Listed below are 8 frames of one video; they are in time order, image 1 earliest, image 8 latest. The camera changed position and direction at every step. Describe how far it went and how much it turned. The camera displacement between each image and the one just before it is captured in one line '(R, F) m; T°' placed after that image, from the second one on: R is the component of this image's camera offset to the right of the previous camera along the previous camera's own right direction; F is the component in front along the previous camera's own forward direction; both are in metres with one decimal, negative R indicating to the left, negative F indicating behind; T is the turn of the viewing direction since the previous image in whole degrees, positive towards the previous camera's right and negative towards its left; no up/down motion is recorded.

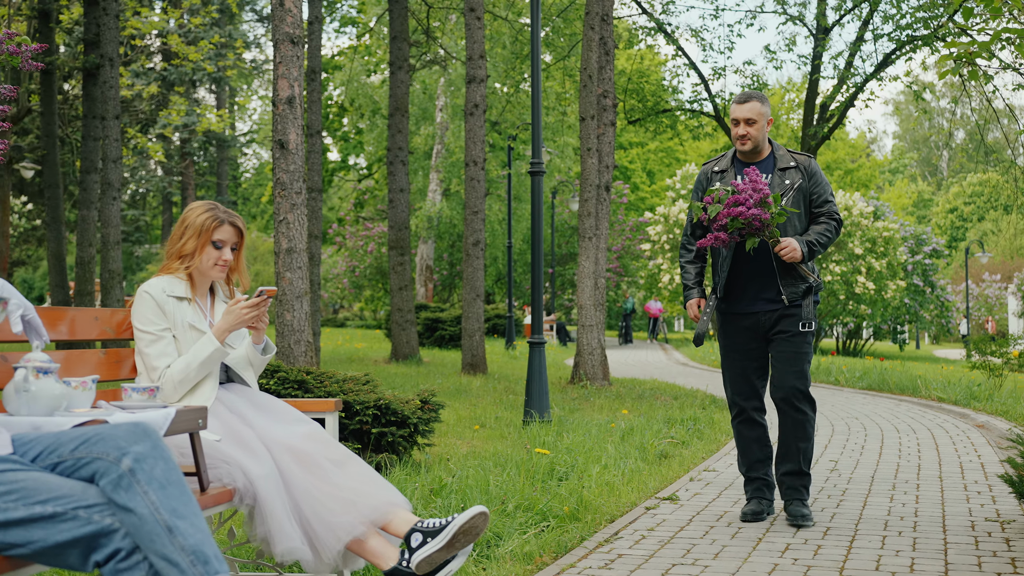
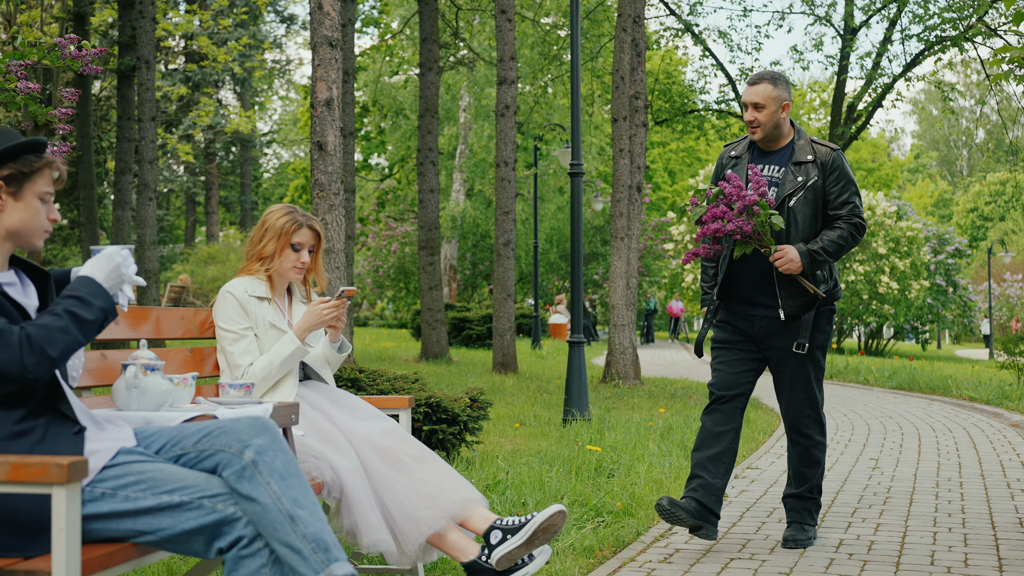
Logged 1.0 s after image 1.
(-0.2, -0.1) m; -1°
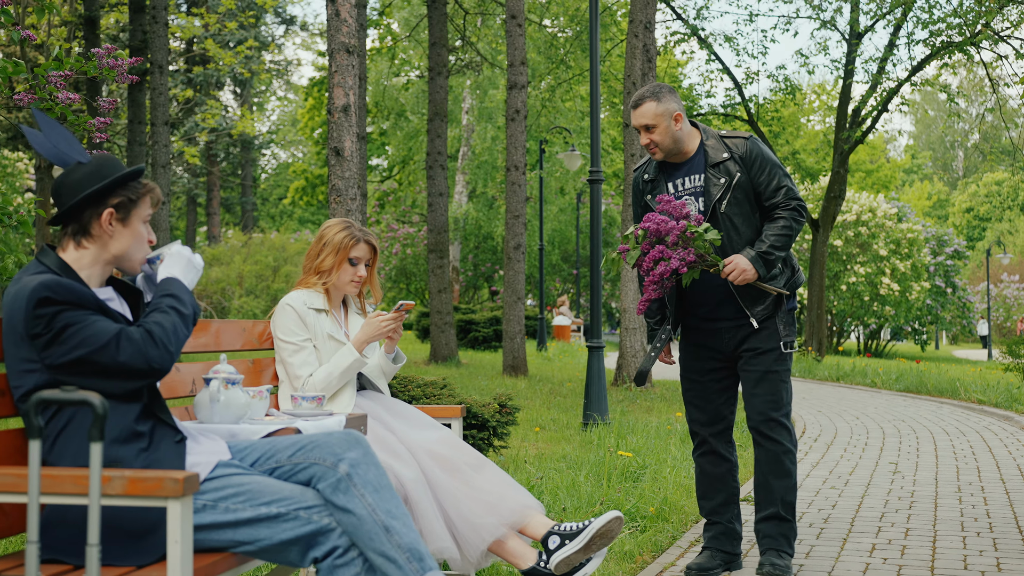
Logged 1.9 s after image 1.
(-0.2, -0.1) m; 0°
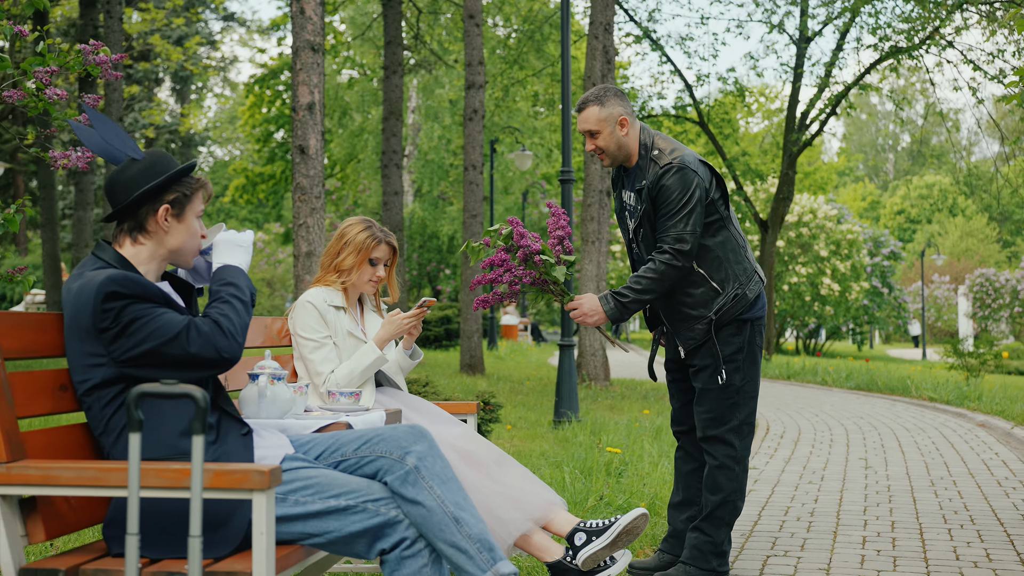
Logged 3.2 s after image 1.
(-0.4, -0.1) m; +4°
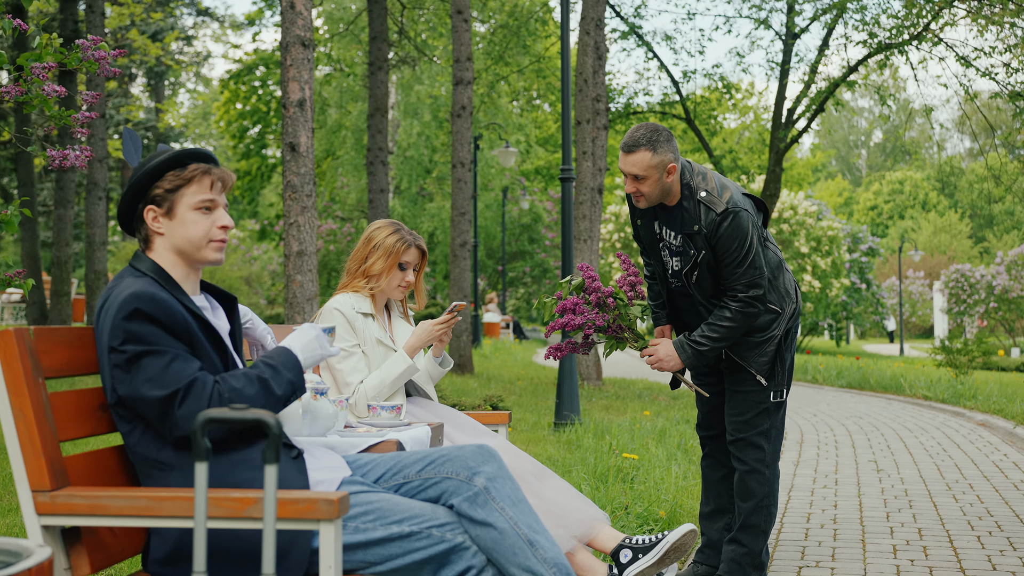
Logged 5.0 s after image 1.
(-0.3, +0.2) m; +2°
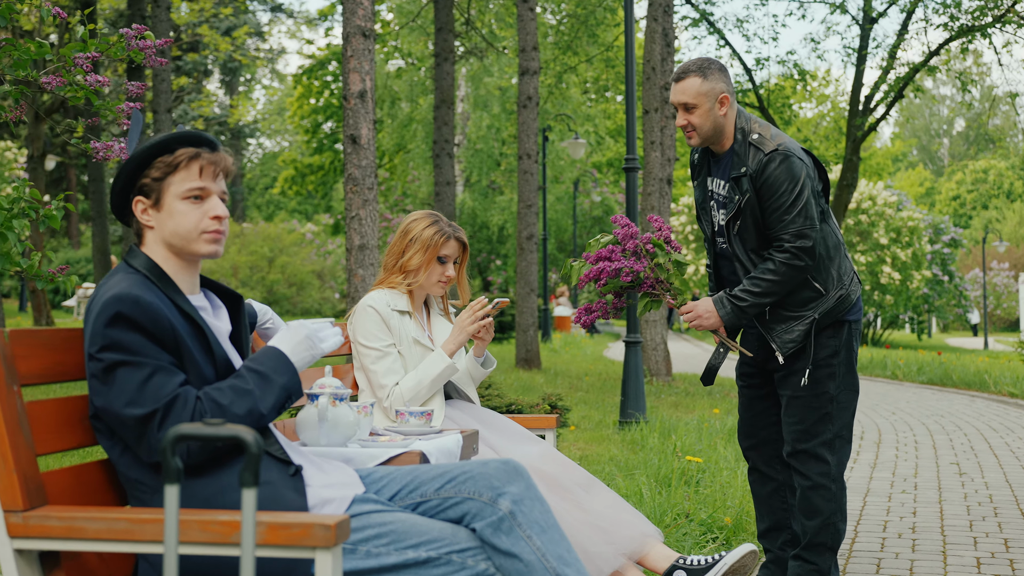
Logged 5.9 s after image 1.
(+0.1, +0.3) m; -4°
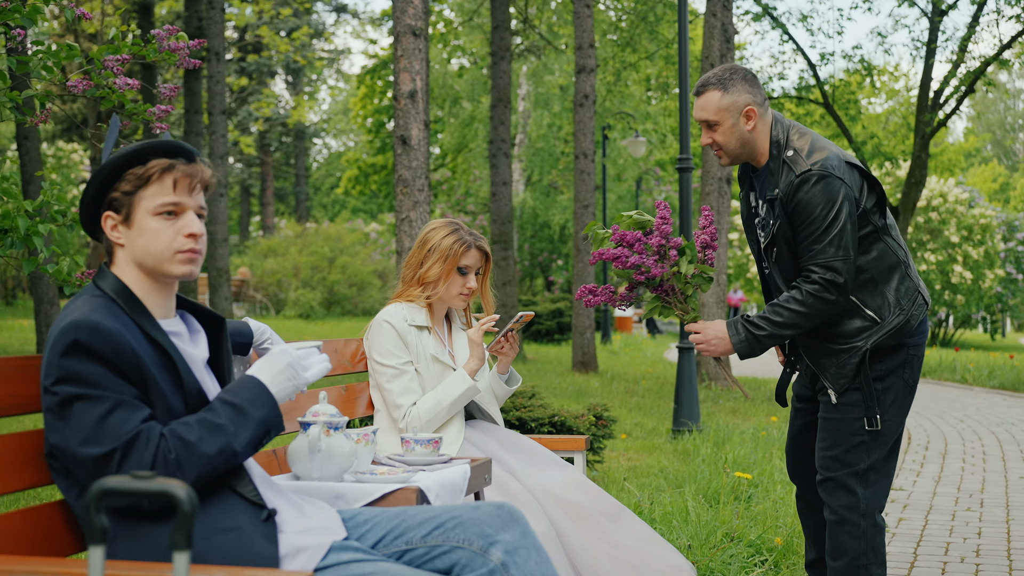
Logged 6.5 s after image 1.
(+0.1, +0.2) m; -4°
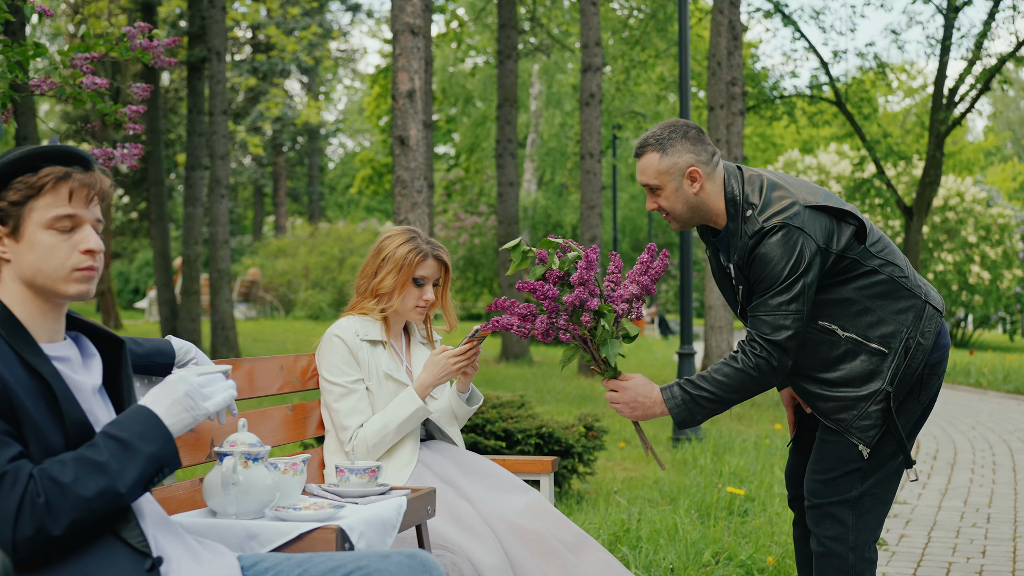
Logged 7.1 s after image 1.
(+0.2, +0.2) m; -1°
